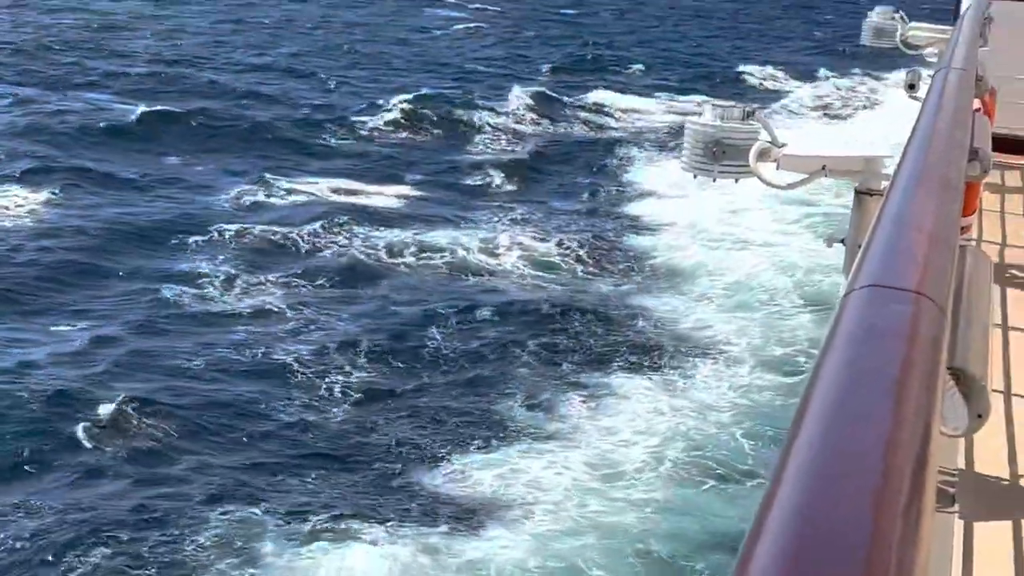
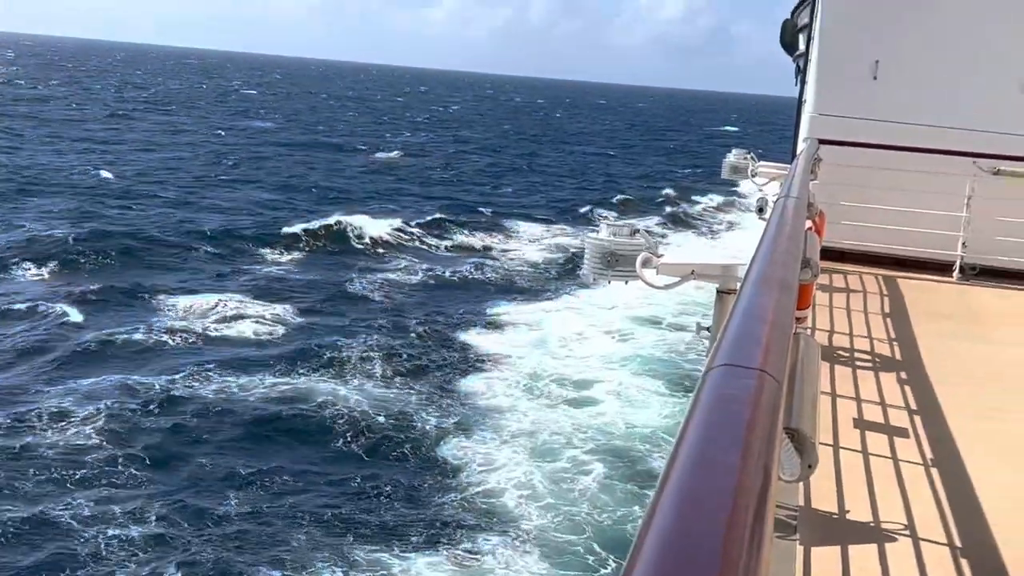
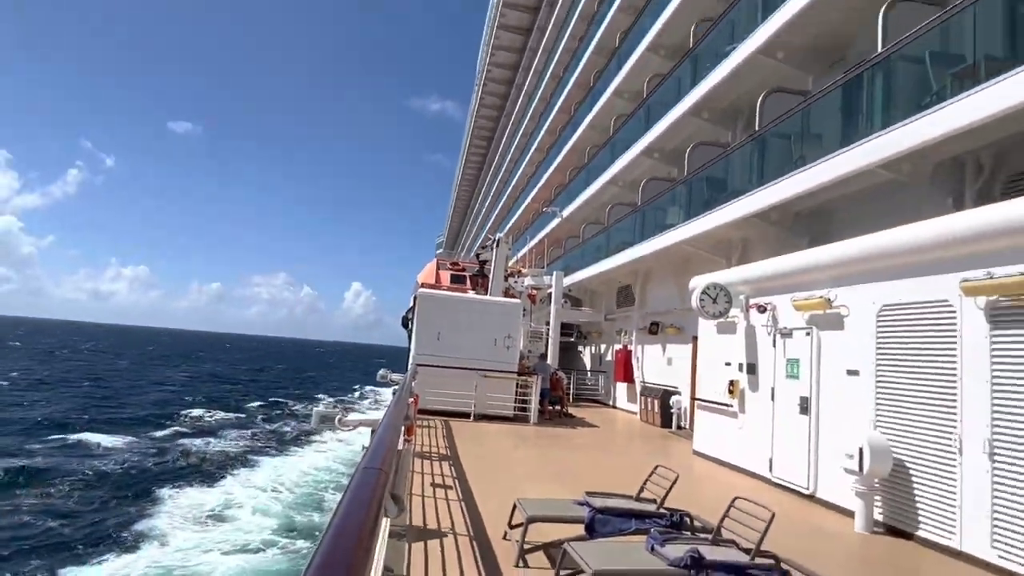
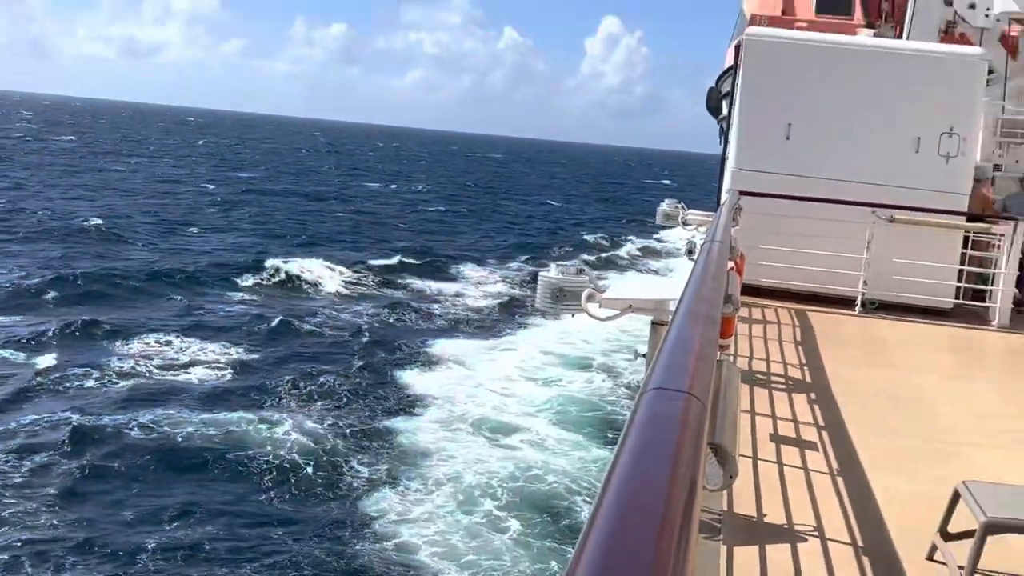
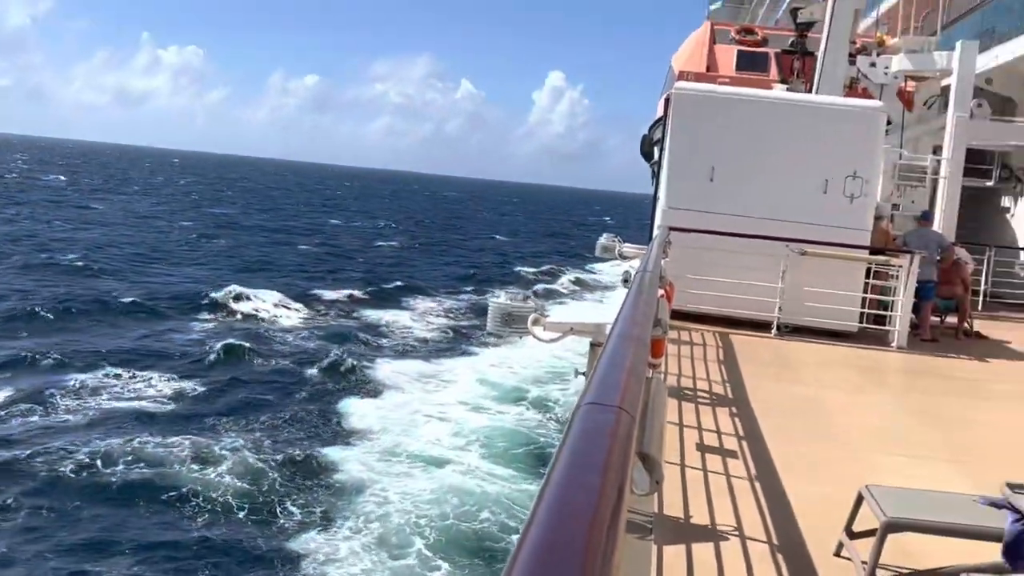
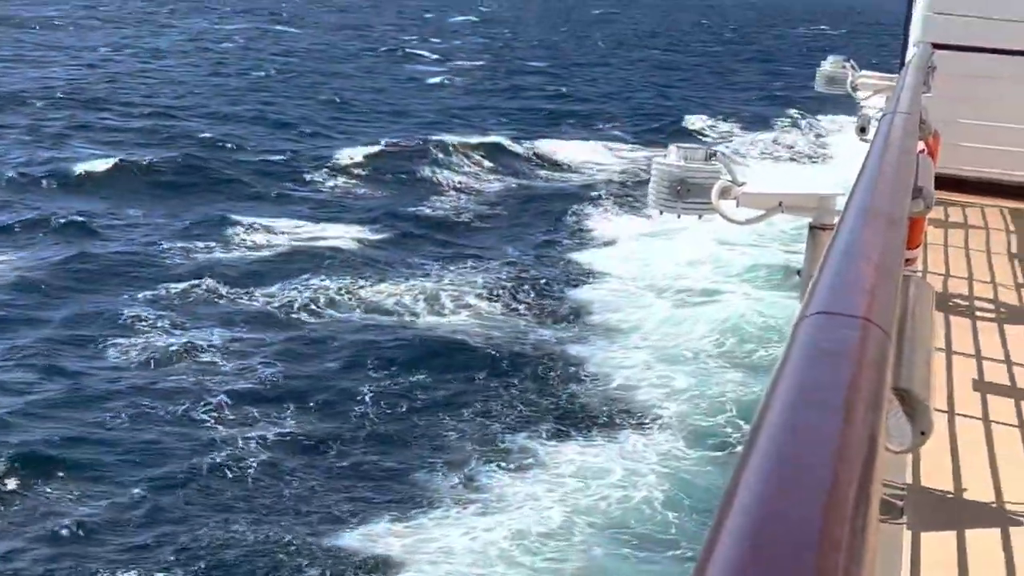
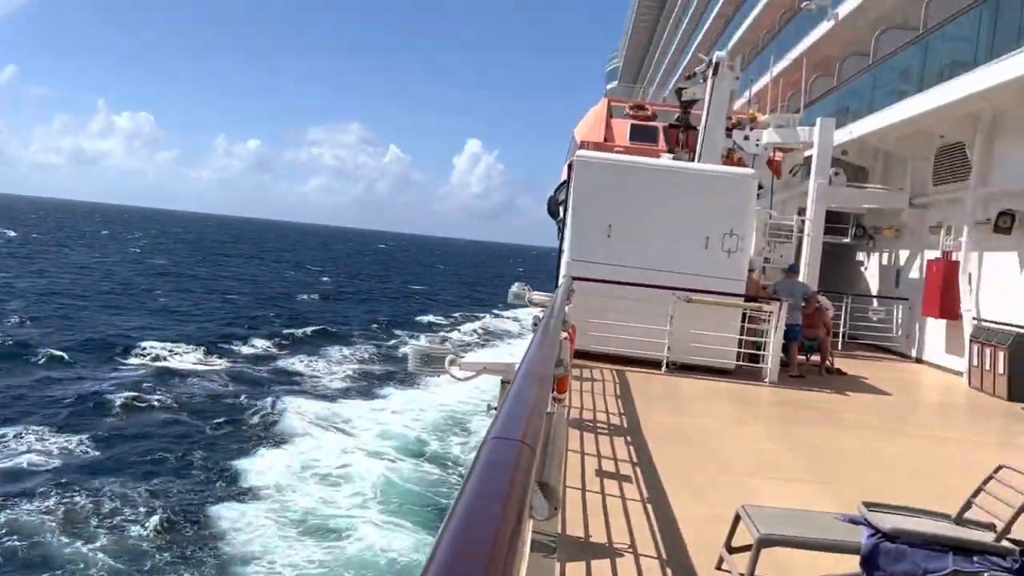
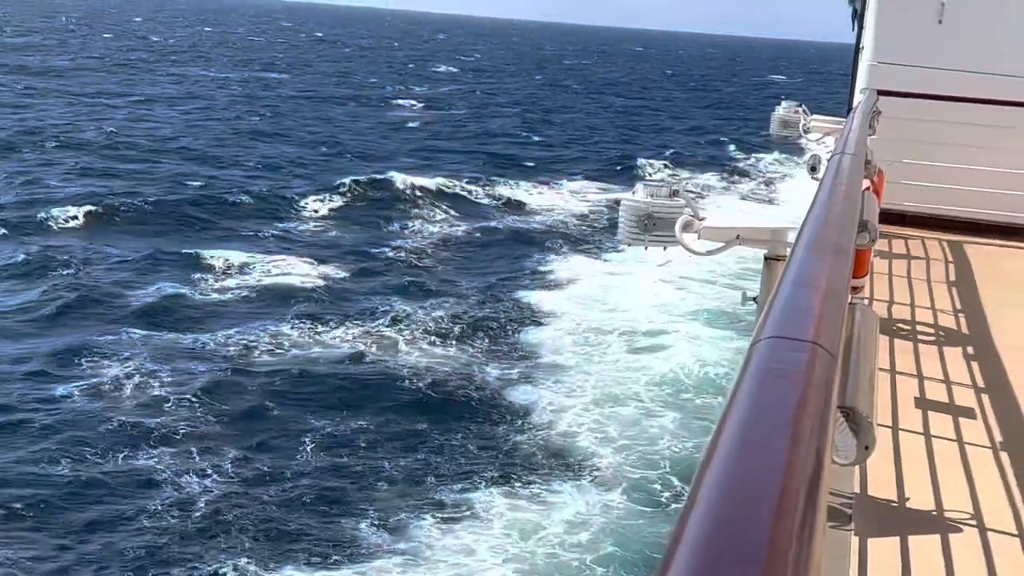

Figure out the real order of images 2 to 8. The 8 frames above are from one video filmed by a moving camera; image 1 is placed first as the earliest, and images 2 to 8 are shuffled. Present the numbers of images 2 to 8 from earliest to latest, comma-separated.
6, 8, 2, 4, 5, 7, 3
